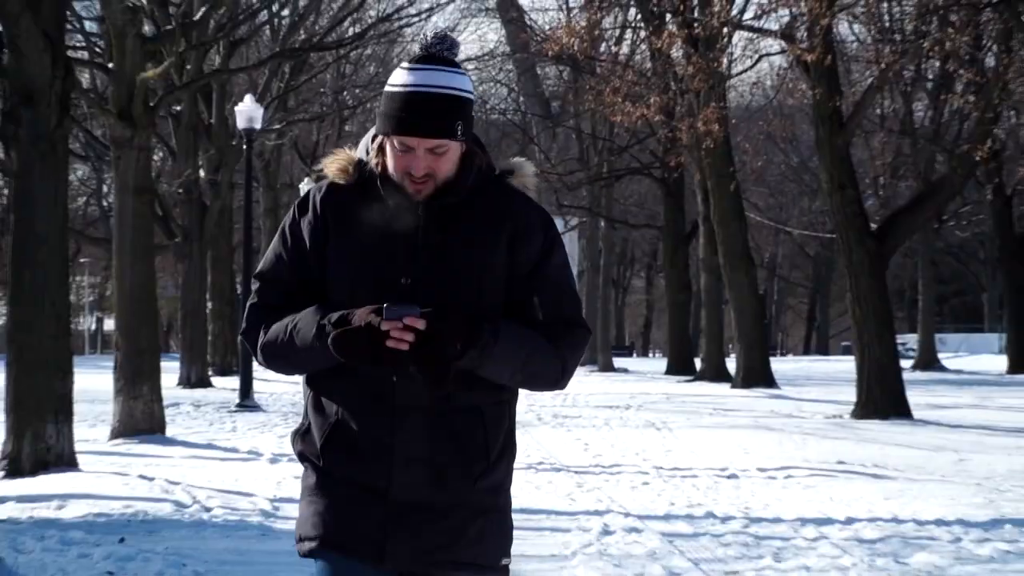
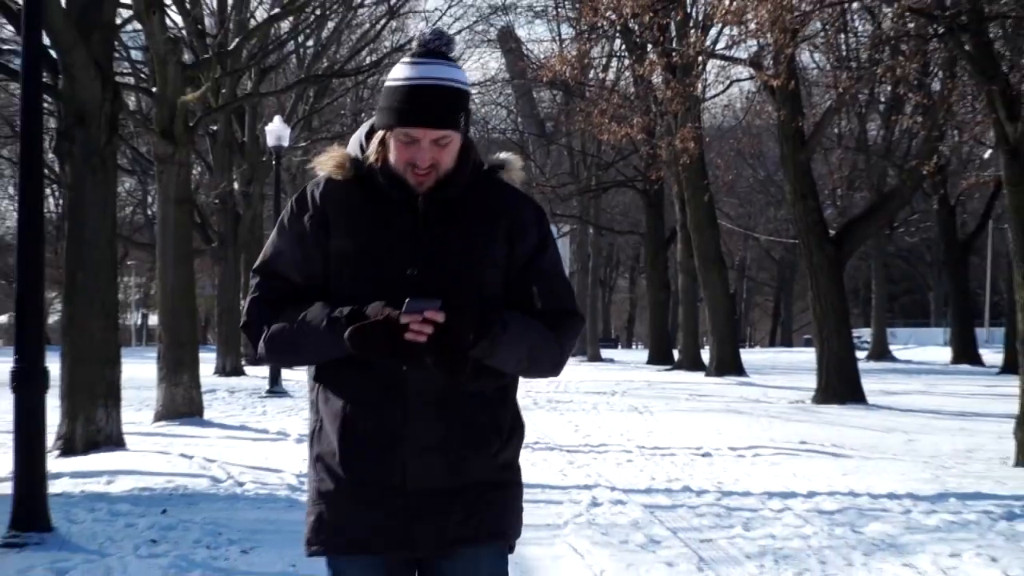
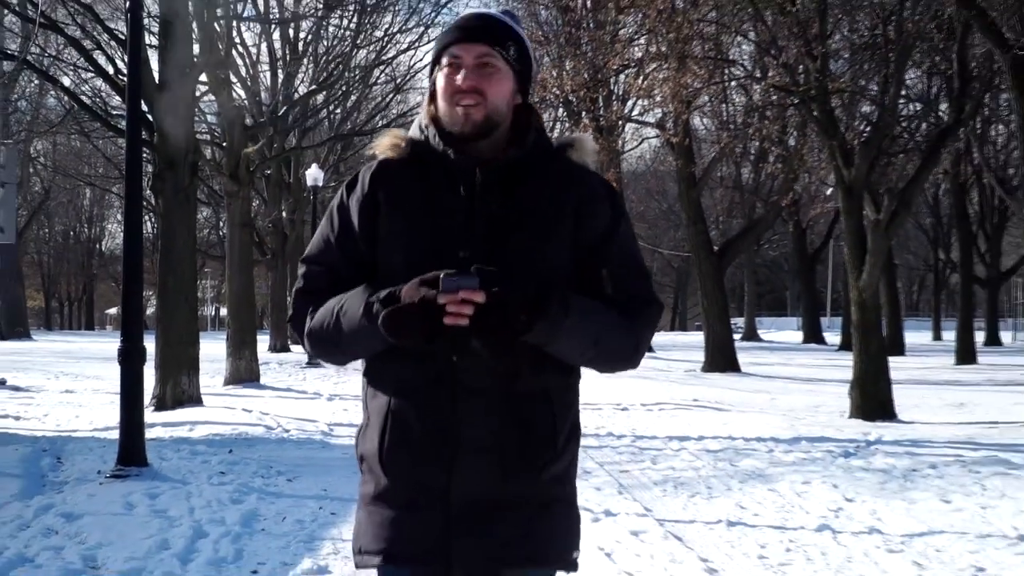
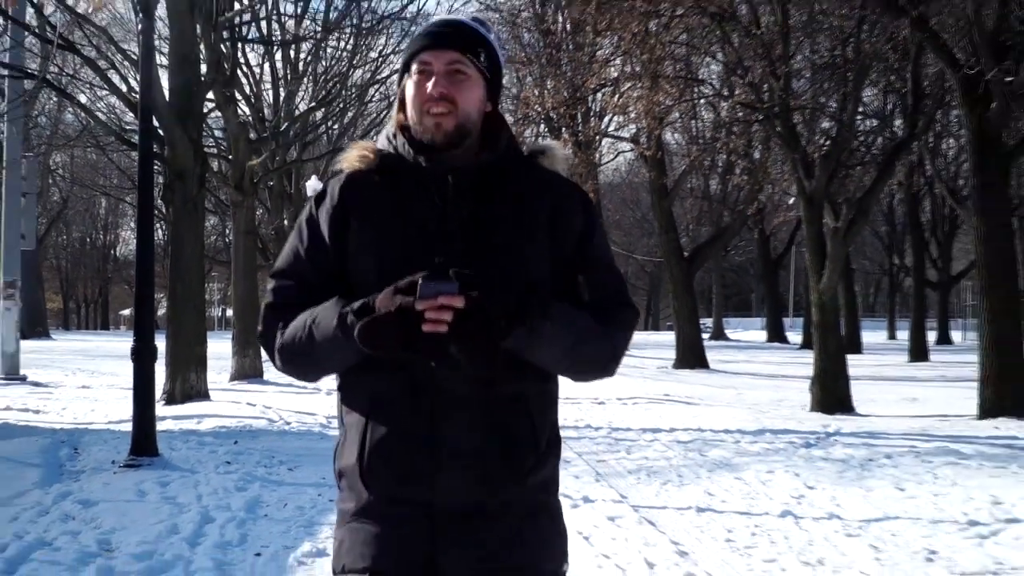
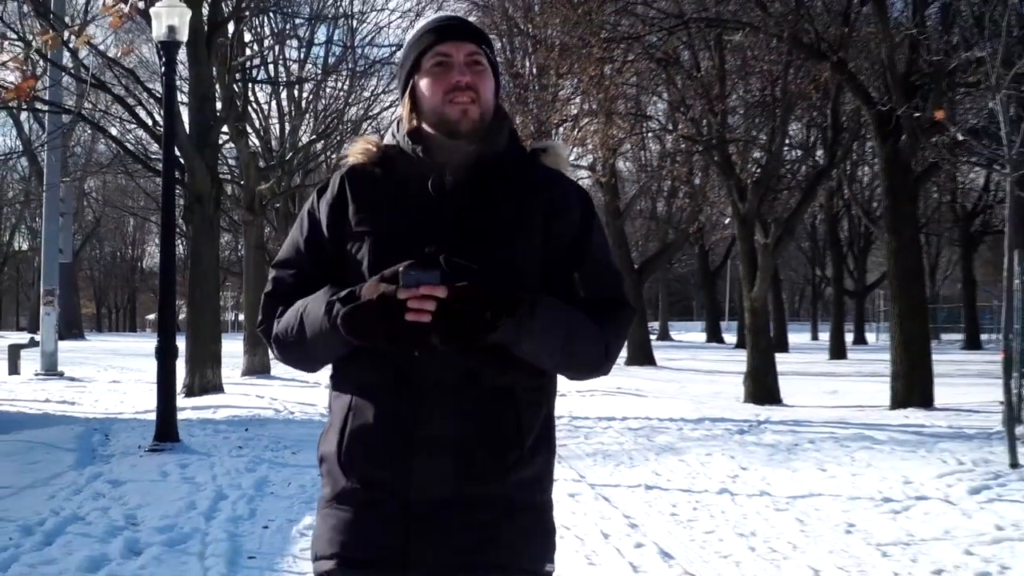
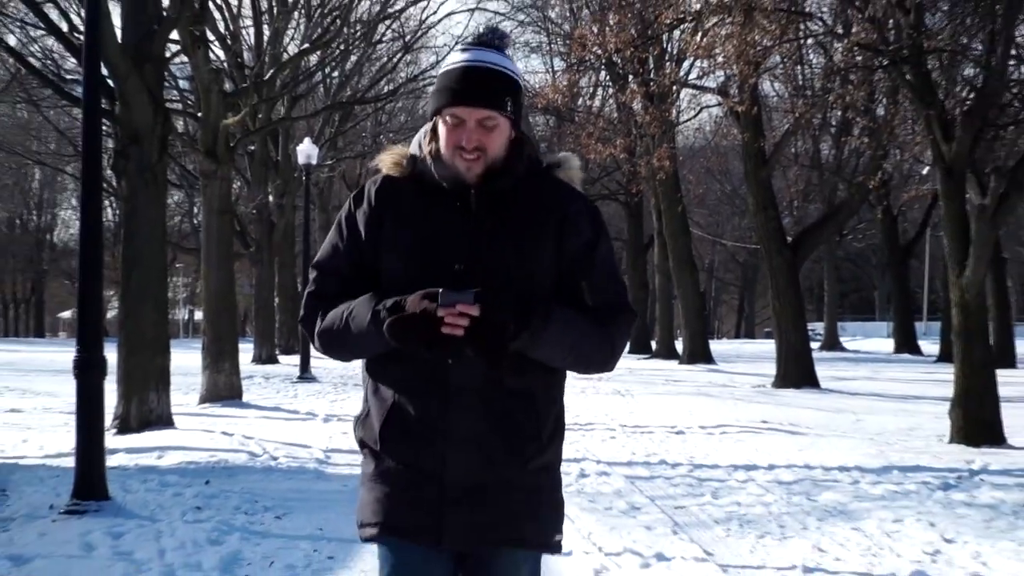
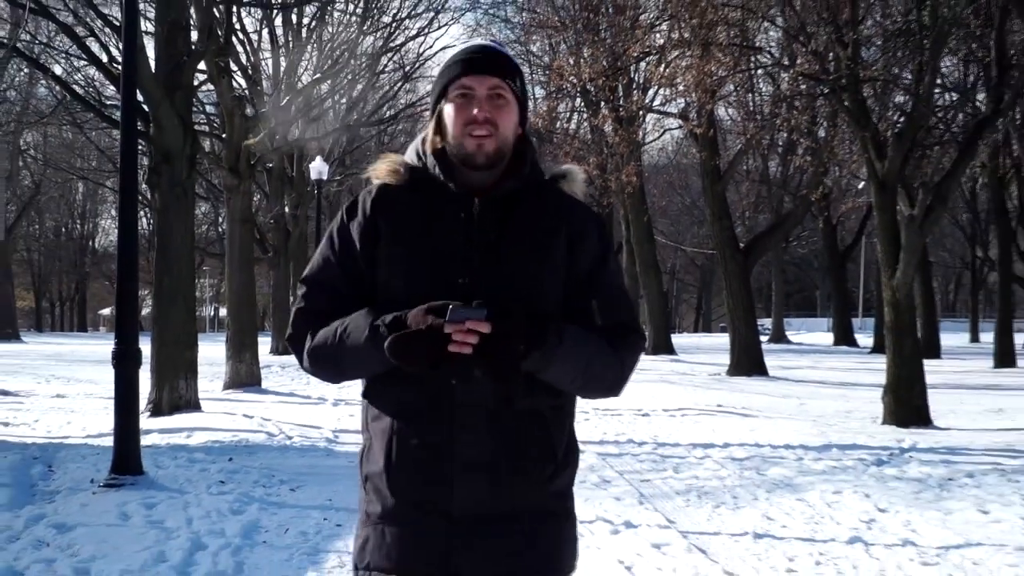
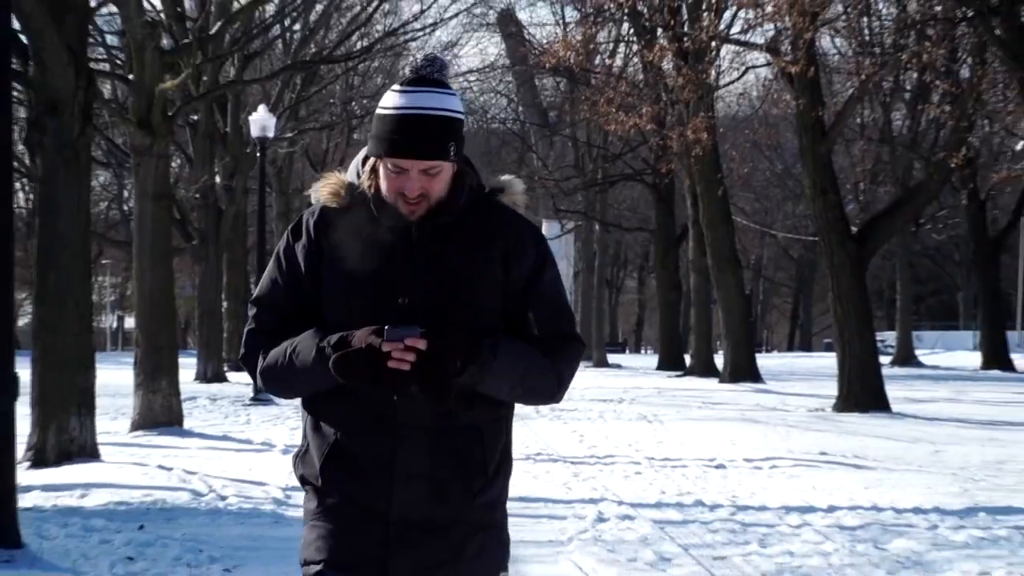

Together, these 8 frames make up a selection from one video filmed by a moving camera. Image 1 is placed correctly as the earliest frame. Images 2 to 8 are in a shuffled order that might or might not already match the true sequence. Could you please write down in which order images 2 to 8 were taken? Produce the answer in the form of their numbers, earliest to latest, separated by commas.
8, 2, 6, 7, 3, 4, 5
